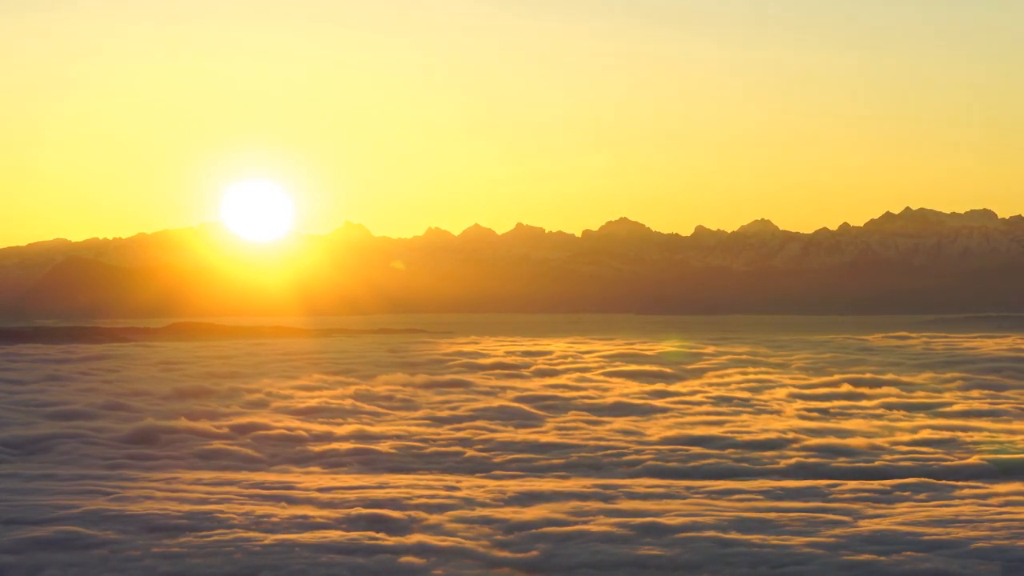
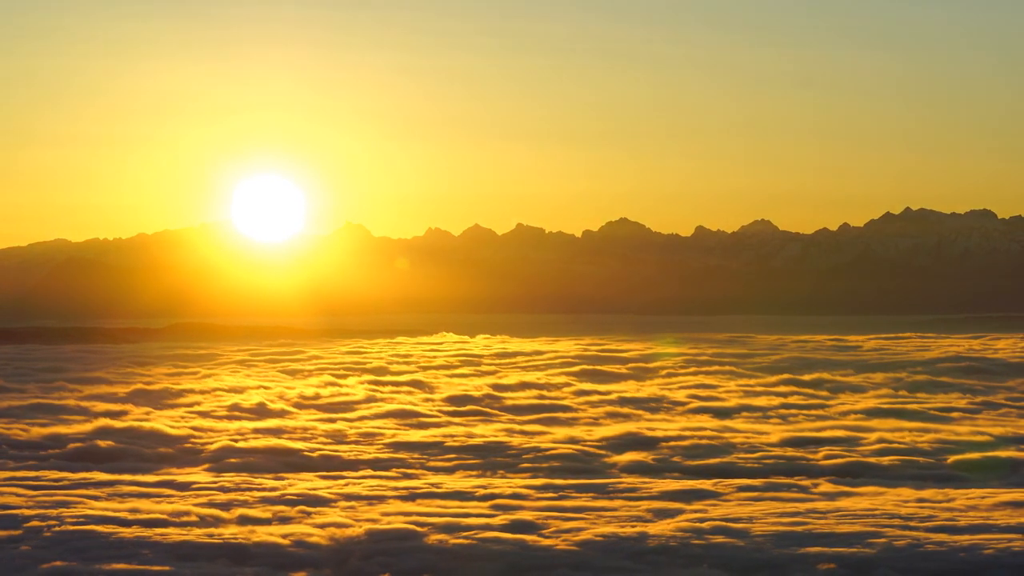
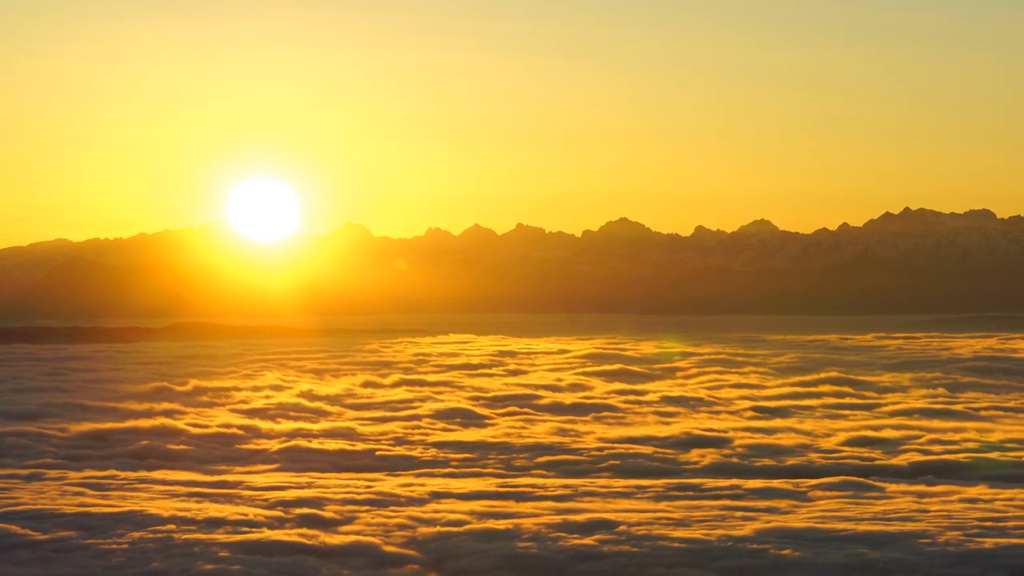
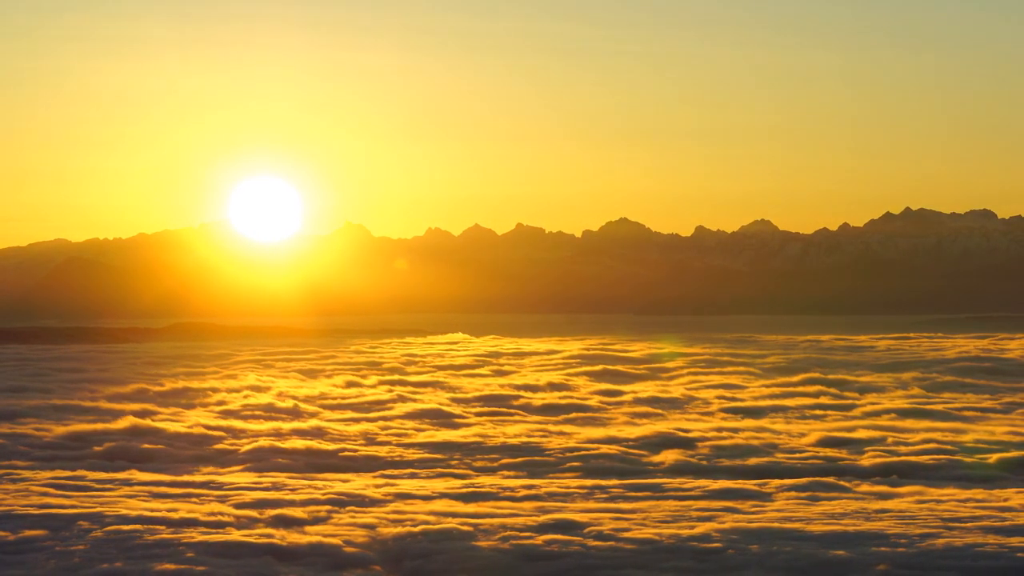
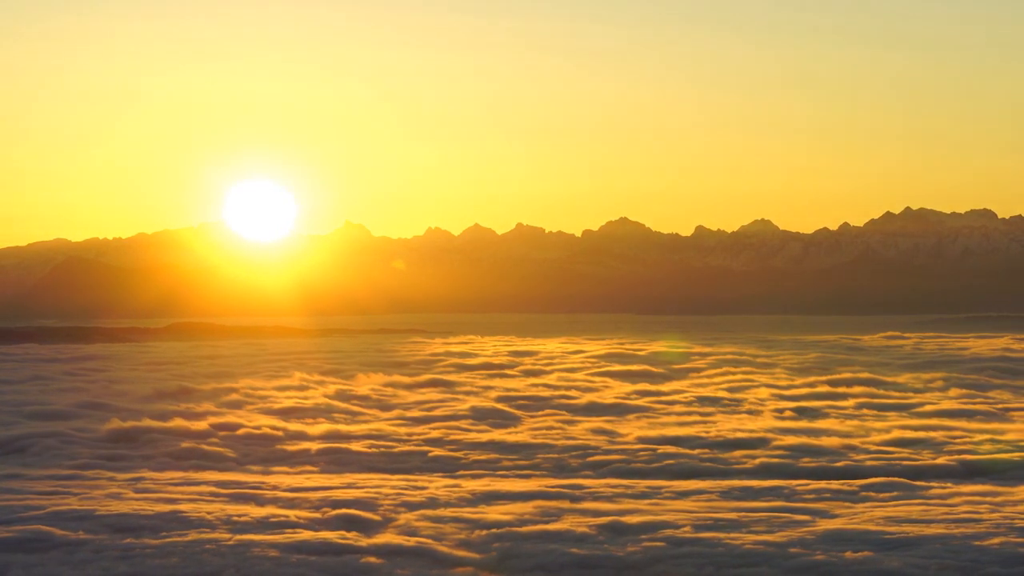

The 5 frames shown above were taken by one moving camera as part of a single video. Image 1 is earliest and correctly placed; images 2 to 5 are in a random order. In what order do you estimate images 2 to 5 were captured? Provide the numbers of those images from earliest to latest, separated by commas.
5, 3, 4, 2
